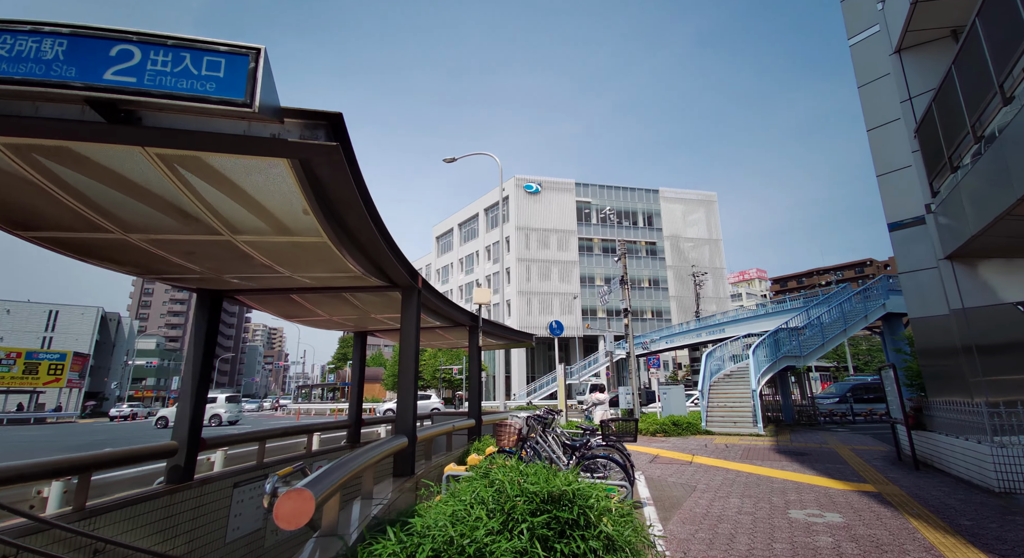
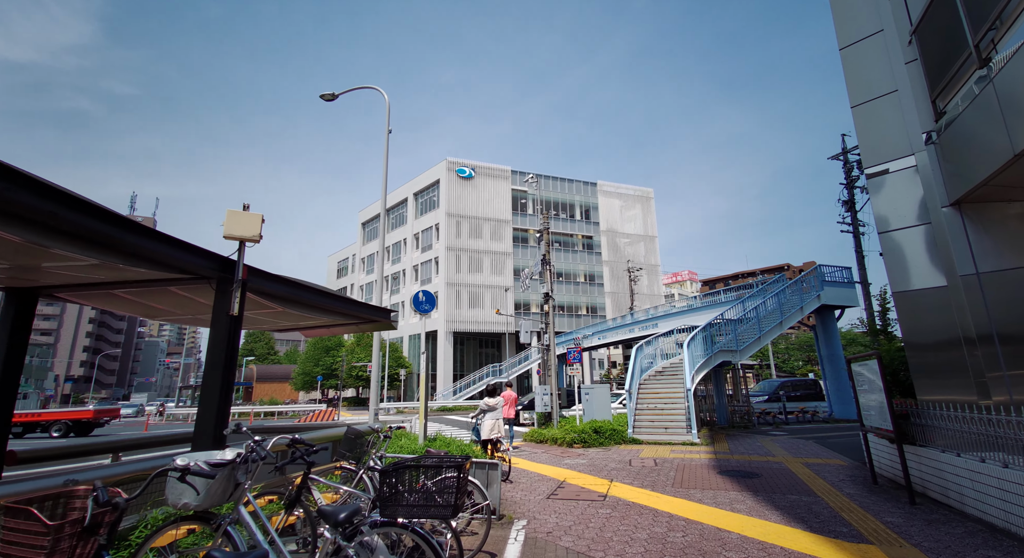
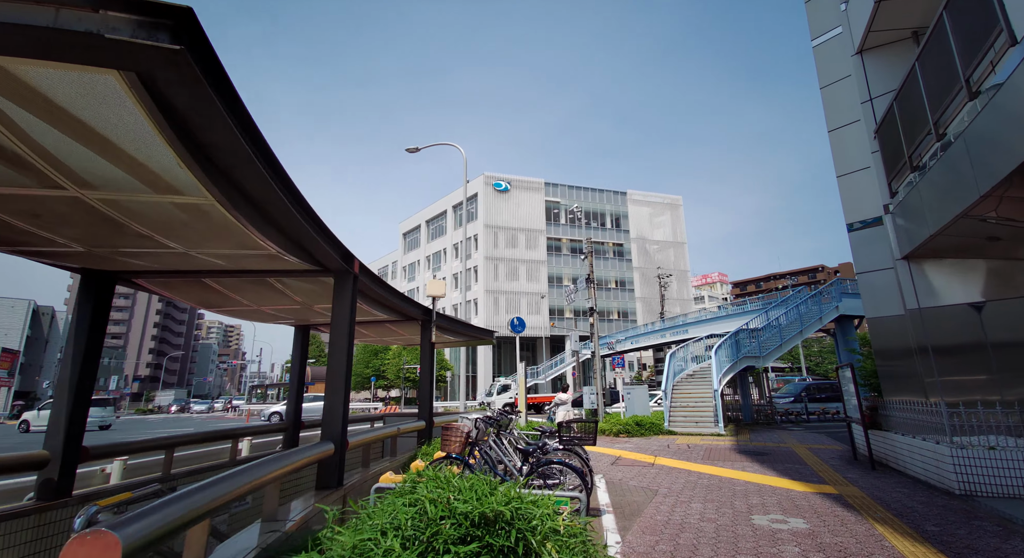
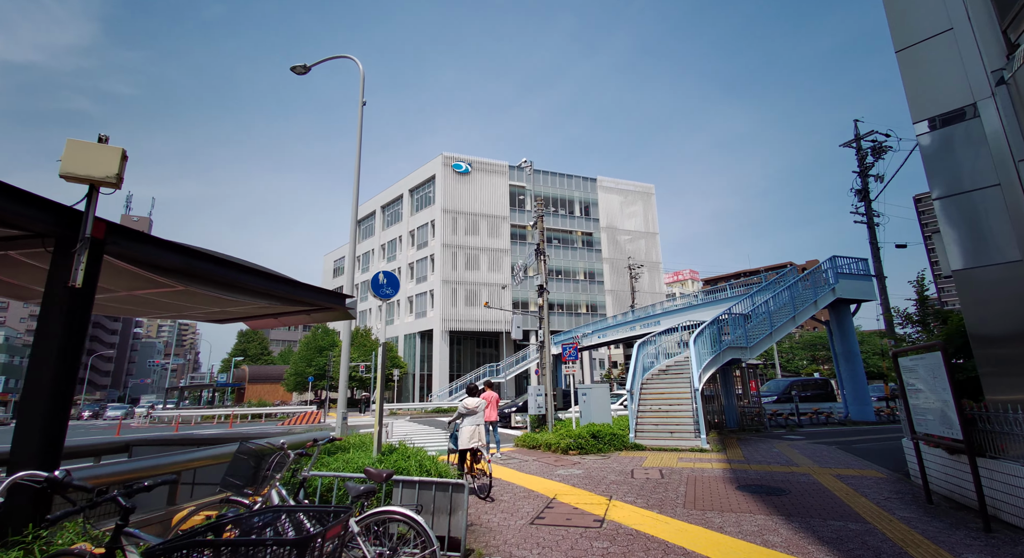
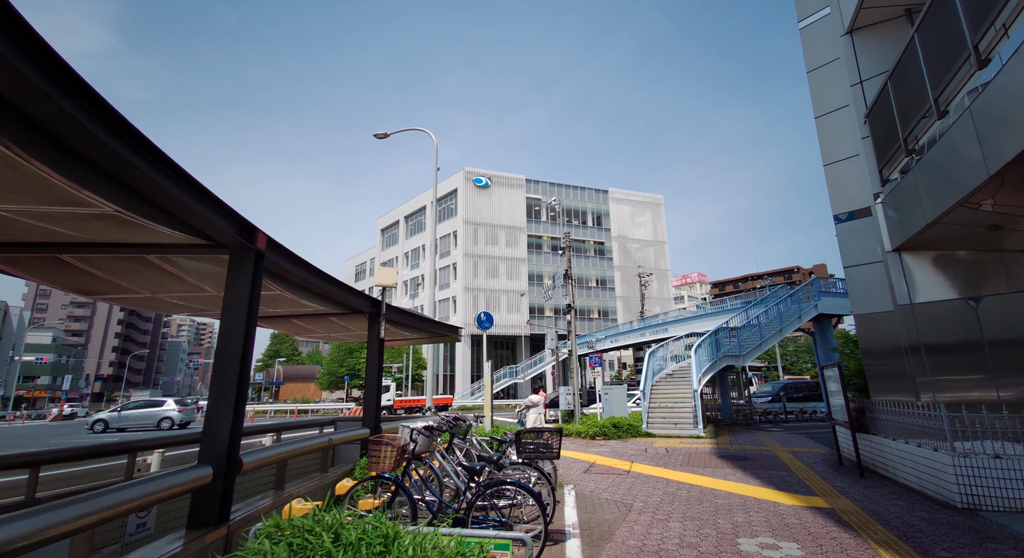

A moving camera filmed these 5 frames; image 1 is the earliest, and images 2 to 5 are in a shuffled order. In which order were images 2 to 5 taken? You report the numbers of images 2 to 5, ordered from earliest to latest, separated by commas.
3, 5, 2, 4
